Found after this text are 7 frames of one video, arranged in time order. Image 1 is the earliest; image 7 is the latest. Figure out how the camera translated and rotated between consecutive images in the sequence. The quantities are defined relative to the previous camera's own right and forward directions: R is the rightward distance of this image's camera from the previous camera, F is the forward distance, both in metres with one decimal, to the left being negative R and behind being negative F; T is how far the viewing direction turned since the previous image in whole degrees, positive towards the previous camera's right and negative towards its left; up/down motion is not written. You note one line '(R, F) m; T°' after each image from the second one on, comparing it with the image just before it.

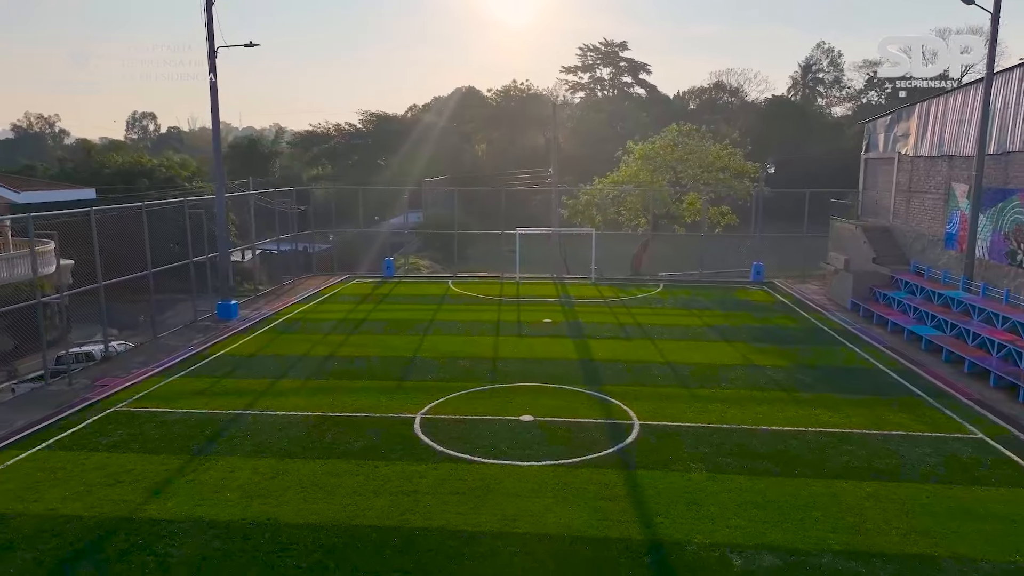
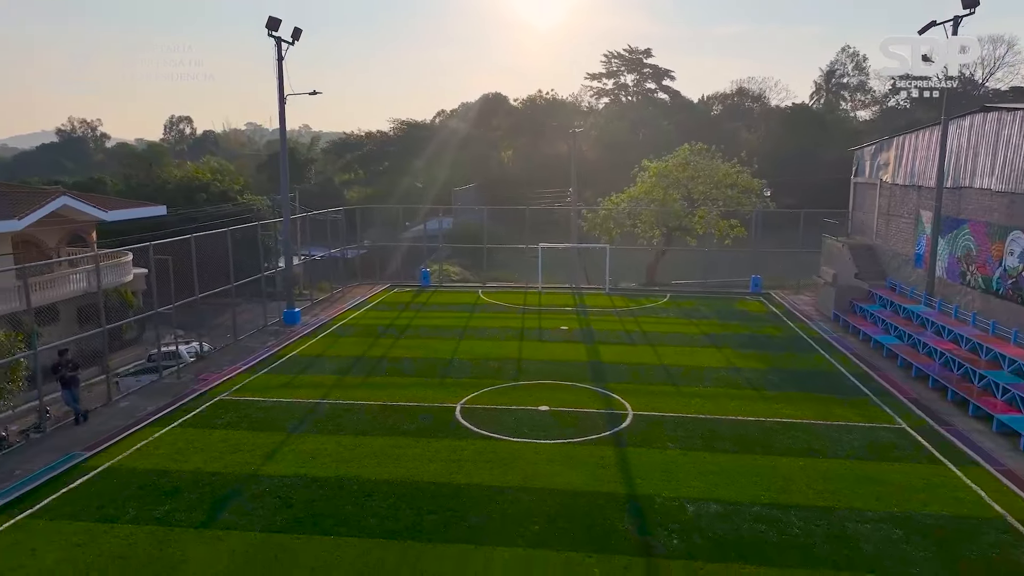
(+0.1, -2.7) m; -2°
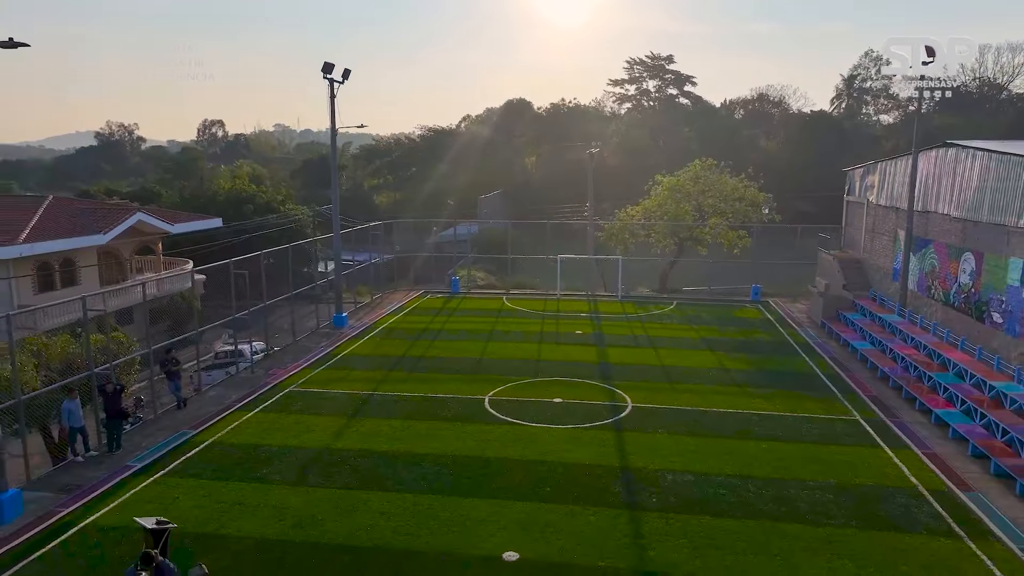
(+0.1, -2.7) m; -2°
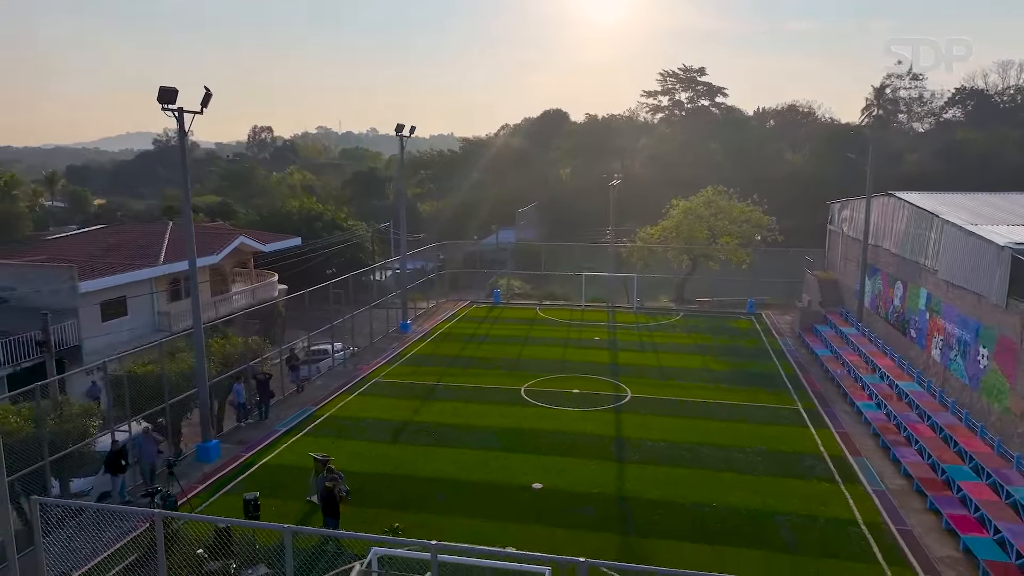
(+0.2, -5.3) m; -3°
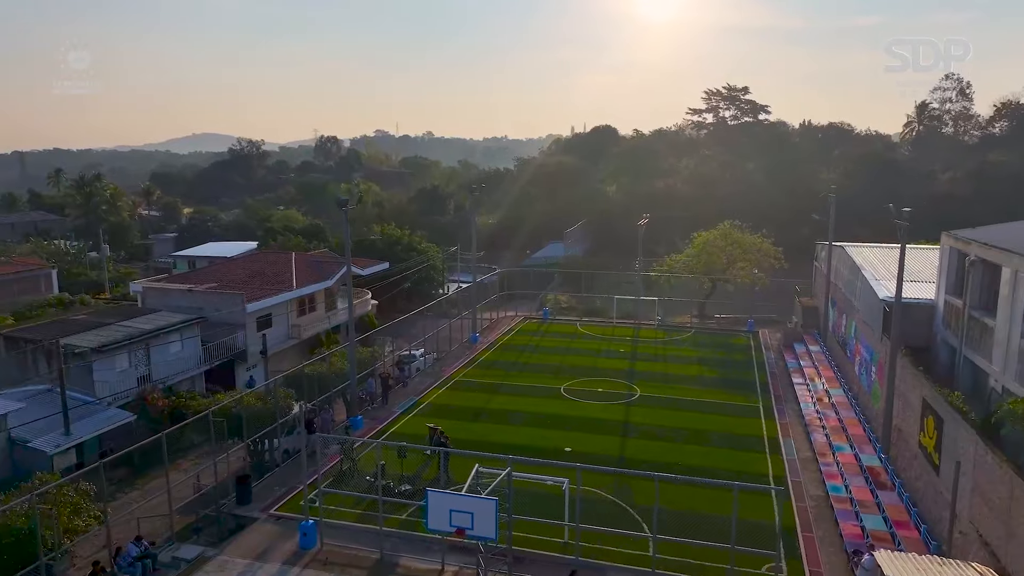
(+0.3, -8.4) m; -4°
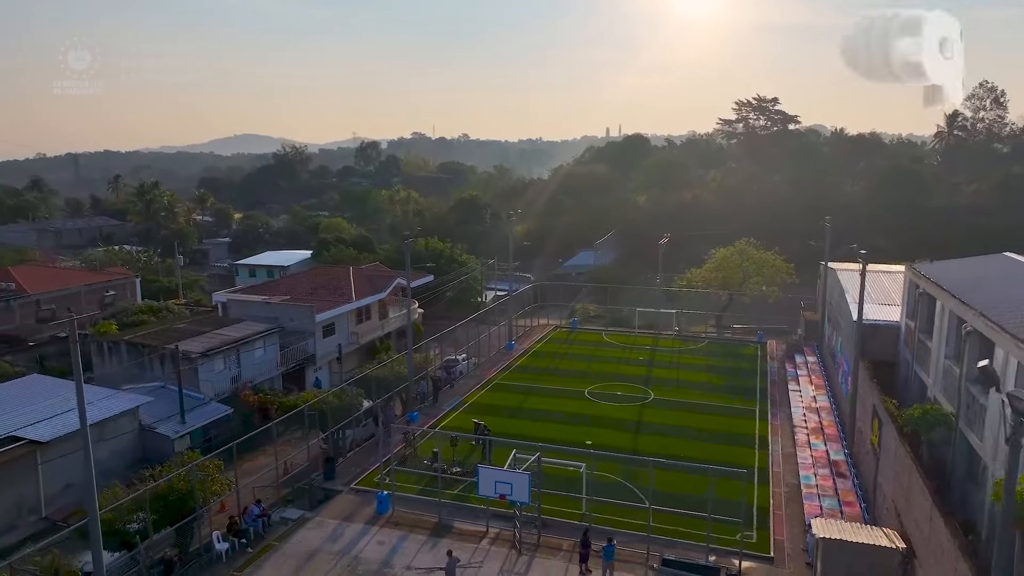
(+0.1, -4.9) m; -3°
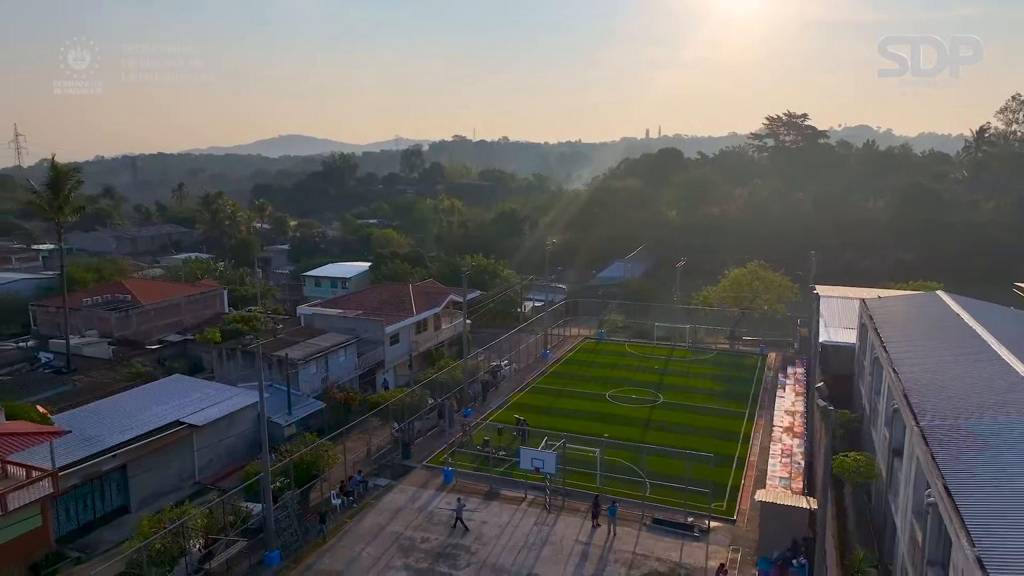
(+0.2, -7.6) m; -3°
